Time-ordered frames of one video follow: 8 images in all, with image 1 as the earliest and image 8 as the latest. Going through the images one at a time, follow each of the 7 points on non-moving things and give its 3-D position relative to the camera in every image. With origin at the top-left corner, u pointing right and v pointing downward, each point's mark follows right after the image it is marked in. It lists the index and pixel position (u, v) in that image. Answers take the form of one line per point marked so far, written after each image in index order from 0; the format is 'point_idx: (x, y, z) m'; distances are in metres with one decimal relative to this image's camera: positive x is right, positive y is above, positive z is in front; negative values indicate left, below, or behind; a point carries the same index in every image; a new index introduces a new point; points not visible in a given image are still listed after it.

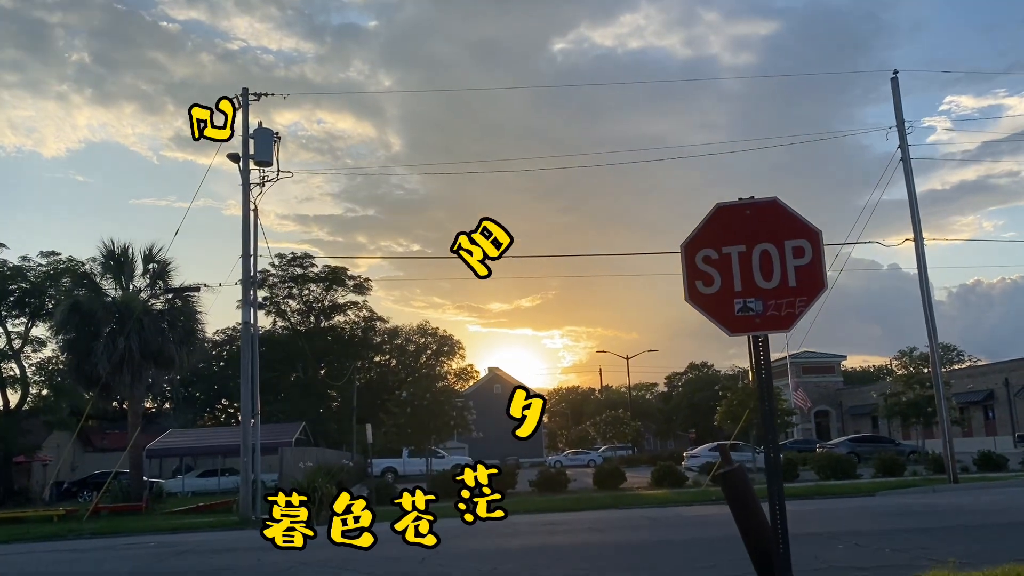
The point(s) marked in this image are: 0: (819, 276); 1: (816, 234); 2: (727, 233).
0: (+1.6, +0.1, +4.6) m
1: (+1.6, +0.3, +4.6) m
2: (+1.1, +0.3, +4.7) m
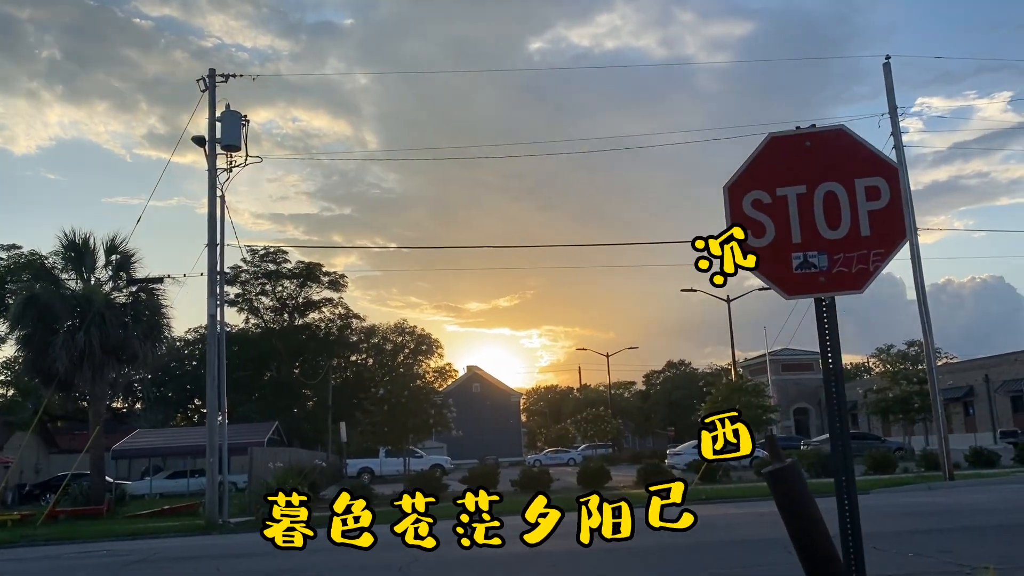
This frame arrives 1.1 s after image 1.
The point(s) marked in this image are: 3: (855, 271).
0: (+1.6, +0.3, +3.7) m
1: (+1.6, +0.5, +3.7) m
2: (+1.2, +0.5, +3.8) m
3: (+1.4, +0.1, +3.7) m
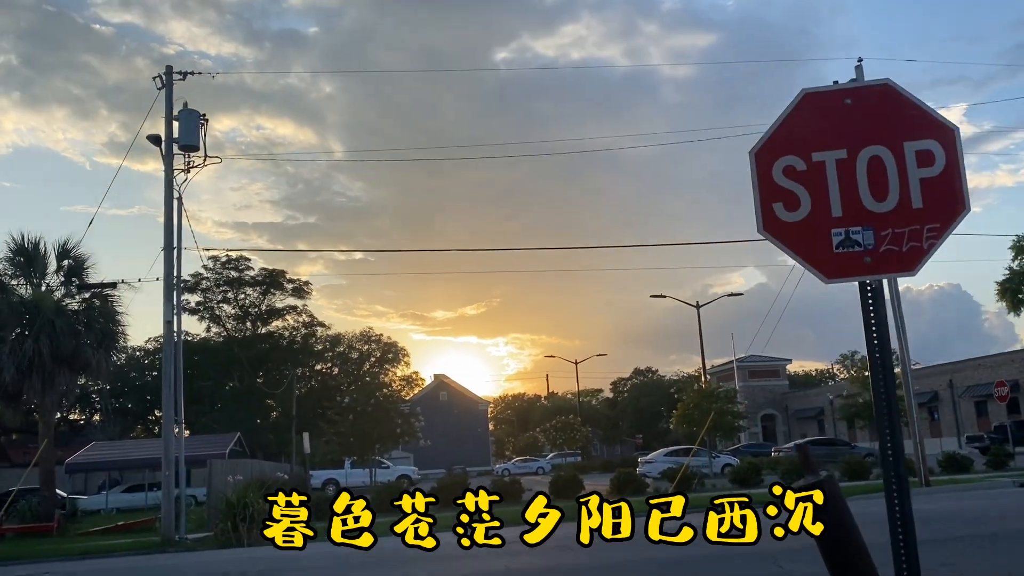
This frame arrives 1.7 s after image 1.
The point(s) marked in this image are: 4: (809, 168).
0: (+1.6, +0.3, +3.1) m
1: (+1.6, +0.6, +3.2) m
2: (+1.1, +0.6, +3.2) m
3: (+1.4, +0.1, +3.1) m
4: (+1.1, +0.4, +3.2) m
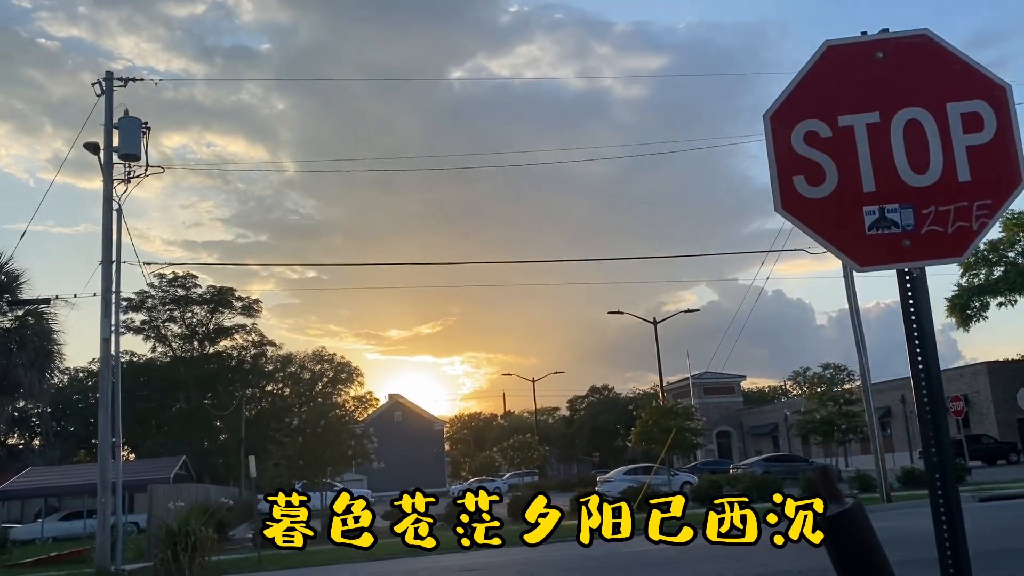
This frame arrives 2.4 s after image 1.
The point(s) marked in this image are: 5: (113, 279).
0: (+1.5, +0.4, +2.6) m
1: (+1.5, +0.6, +2.7) m
2: (+1.0, +0.6, +2.7) m
3: (+1.3, +0.2, +2.6) m
4: (+1.0, +0.5, +2.7) m
5: (-8.9, +0.2, +19.7) m
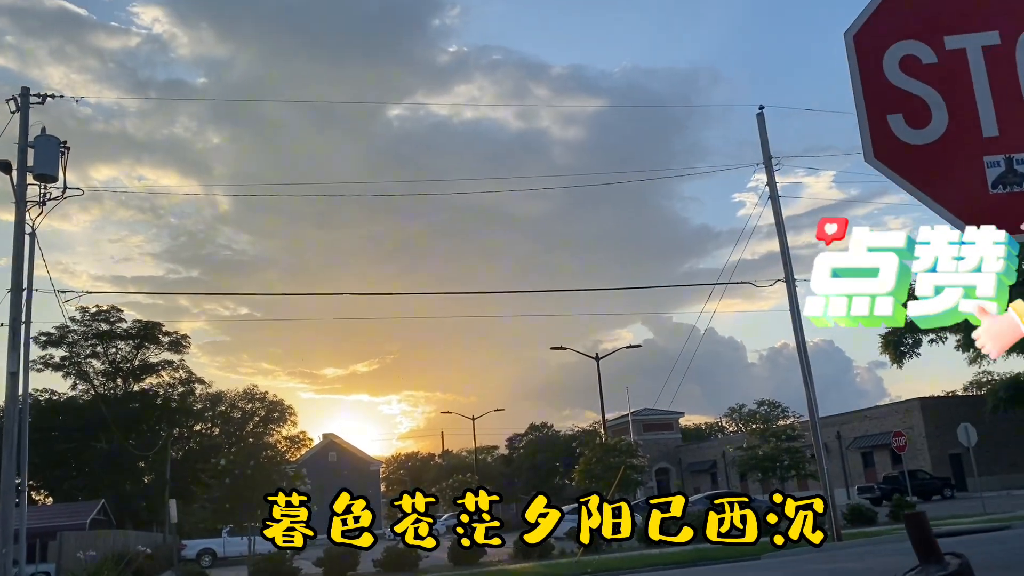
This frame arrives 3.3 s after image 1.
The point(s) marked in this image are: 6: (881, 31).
0: (+1.5, +0.4, +2.0) m
1: (+1.5, +0.6, +2.0) m
2: (+1.0, +0.6, +2.0) m
3: (+1.3, +0.2, +1.9) m
4: (+1.0, +0.5, +2.0) m
5: (-10.1, -0.4, +18.3) m
6: (+0.8, +0.6, +2.0) m
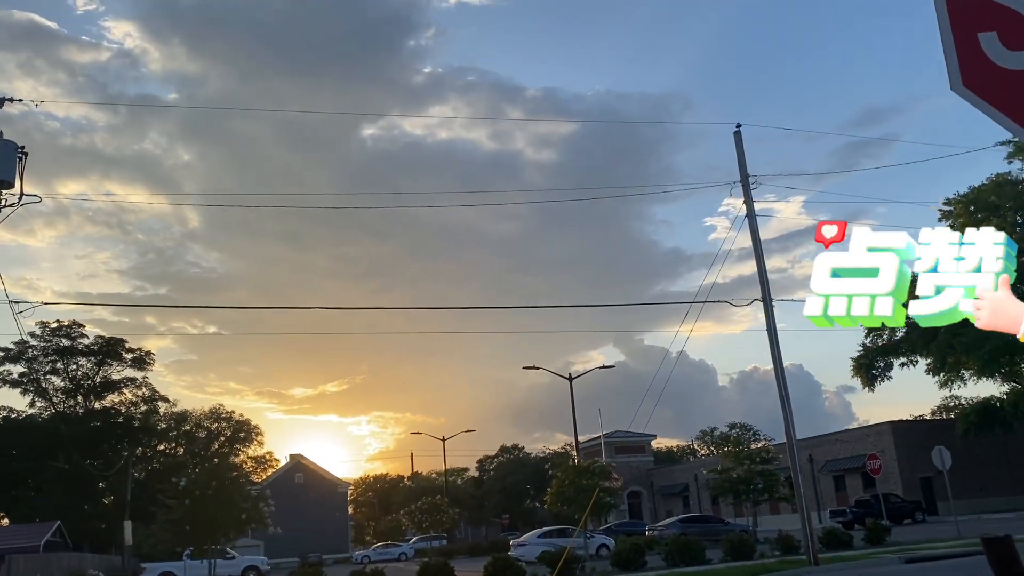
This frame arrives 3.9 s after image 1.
0: (+1.5, +0.5, +1.5) m
1: (+1.5, +0.7, +1.6) m
2: (+1.0, +0.7, +1.6) m
3: (+1.3, +0.3, +1.5) m
4: (+1.0, +0.6, +1.6) m
5: (-10.6, -0.6, +17.5) m
6: (+0.8, +0.7, +1.6) m
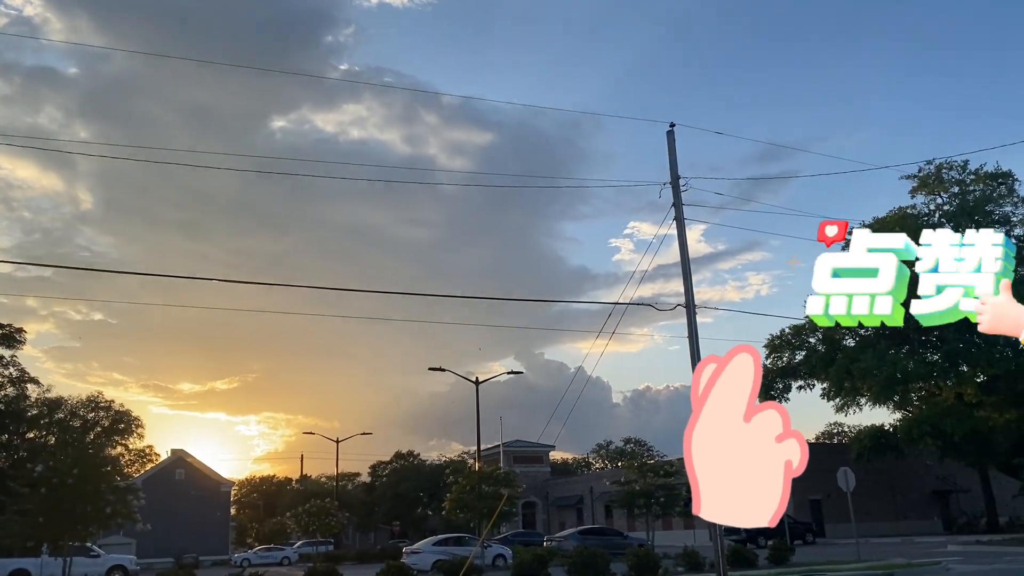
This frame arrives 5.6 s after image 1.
0: (+1.7, +0.8, +0.3) m
1: (+1.7, +1.0, +0.4) m
2: (+1.3, +1.1, +0.3) m
3: (+1.5, +0.6, +0.3) m
4: (+1.2, +1.0, +0.3) m
5: (-12.1, +0.4, +14.8) m
6: (+1.1, +1.1, +0.3) m
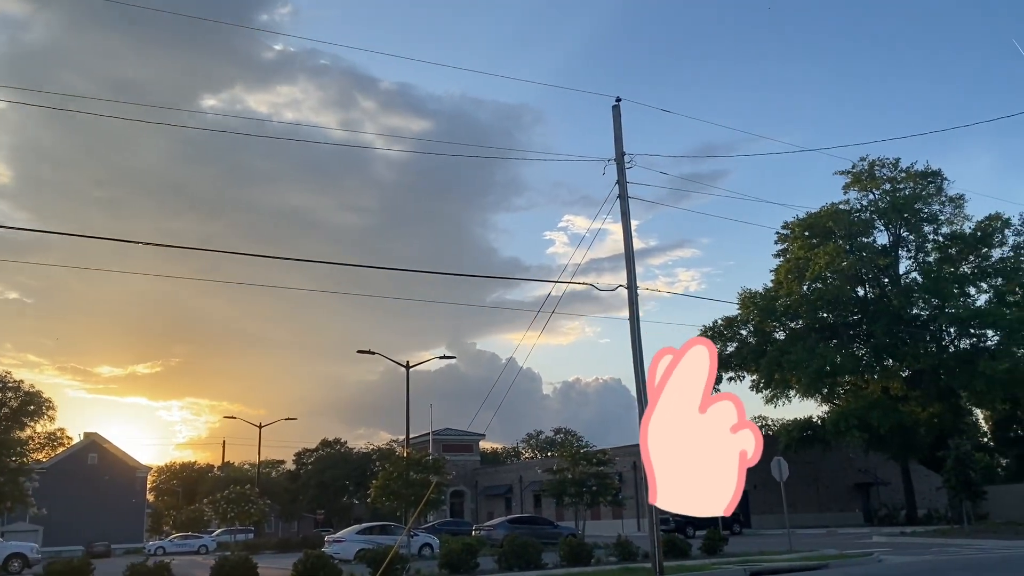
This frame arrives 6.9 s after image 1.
0: (+1.8, +1.1, -0.6) m
1: (+1.8, +1.3, -0.5) m
2: (+1.4, +1.4, -0.6) m
3: (+1.7, +0.9, -0.7) m
4: (+1.3, +1.2, -0.6) m
5: (-13.0, +1.2, +12.8) m
6: (+1.2, +1.4, -0.6) m
